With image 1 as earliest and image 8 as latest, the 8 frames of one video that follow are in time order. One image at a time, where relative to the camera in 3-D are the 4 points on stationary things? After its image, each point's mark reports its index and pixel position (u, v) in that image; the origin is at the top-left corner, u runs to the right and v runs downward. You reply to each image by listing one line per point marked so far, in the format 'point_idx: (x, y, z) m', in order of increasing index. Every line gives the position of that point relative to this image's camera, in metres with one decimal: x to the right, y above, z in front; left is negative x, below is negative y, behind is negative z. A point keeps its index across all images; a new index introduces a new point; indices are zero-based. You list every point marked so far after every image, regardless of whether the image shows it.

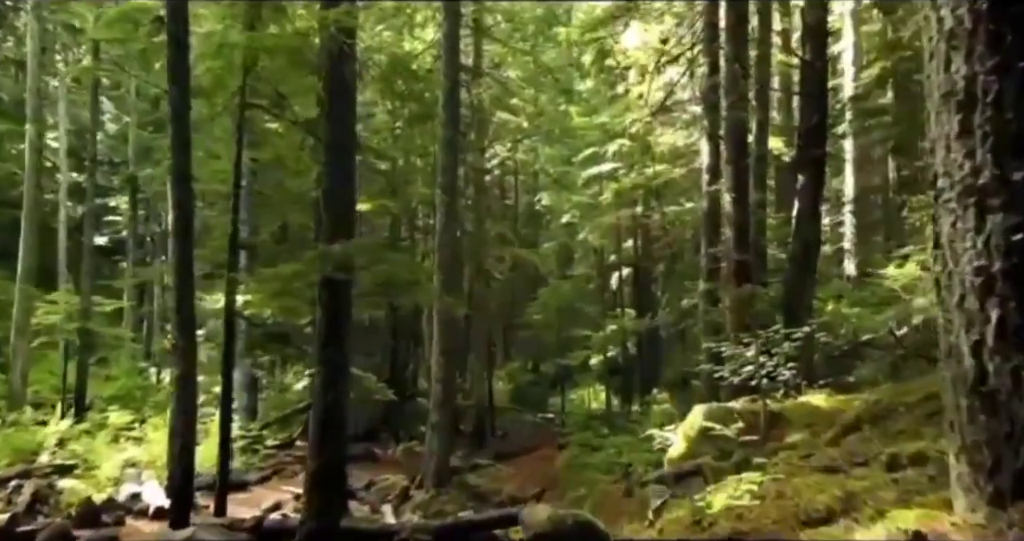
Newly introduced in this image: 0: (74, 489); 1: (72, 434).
0: (-5.2, -2.6, +11.8) m
1: (-5.3, -2.0, +12.1) m
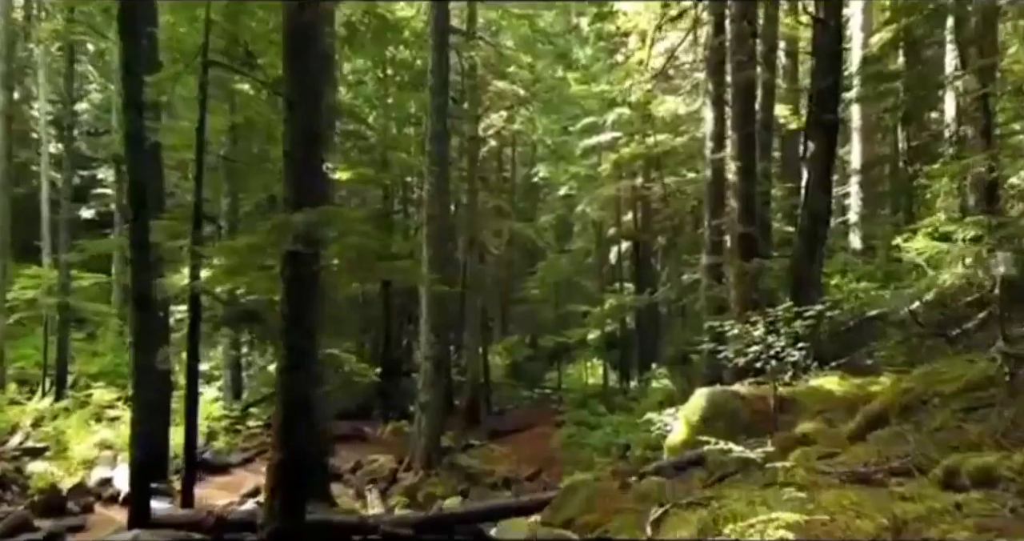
0: (-5.3, -2.3, +11.2) m
1: (-5.4, -1.7, +11.4) m
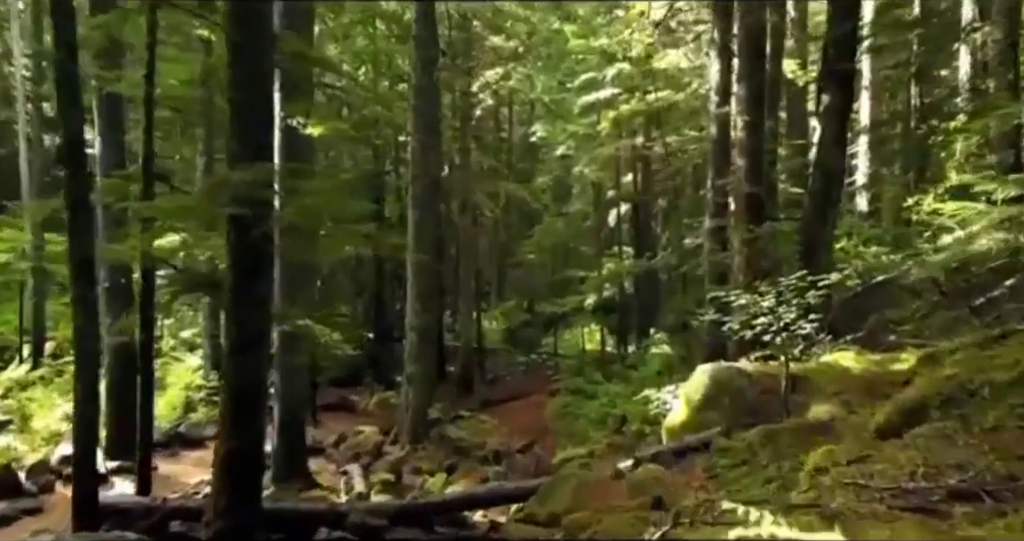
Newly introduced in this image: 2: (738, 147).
0: (-5.5, -1.9, +10.5) m
1: (-5.6, -1.3, +10.7) m
2: (+2.6, +1.4, +11.2) m
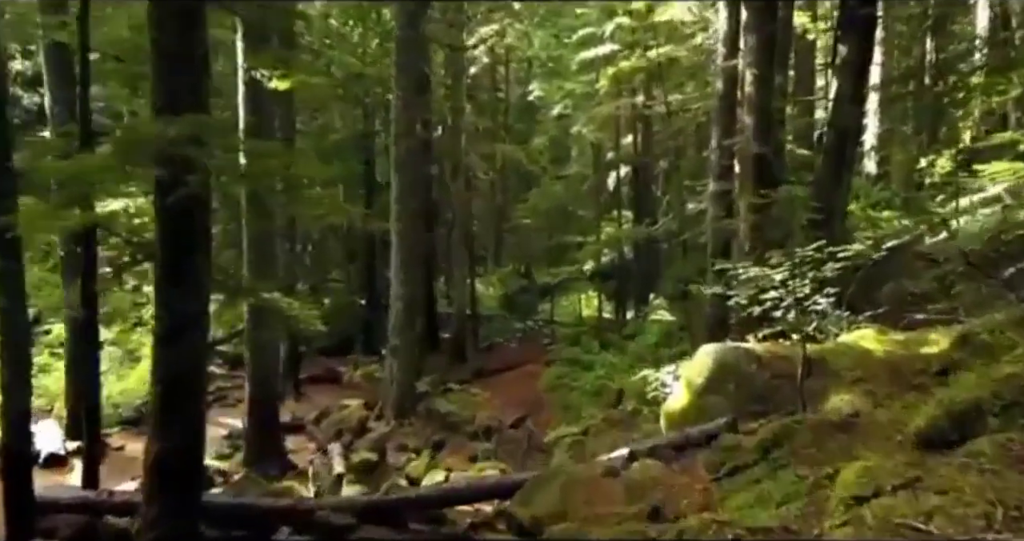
0: (-5.6, -1.6, +9.7) m
1: (-5.7, -1.0, +9.9) m
2: (+2.5, +1.8, +10.4) m
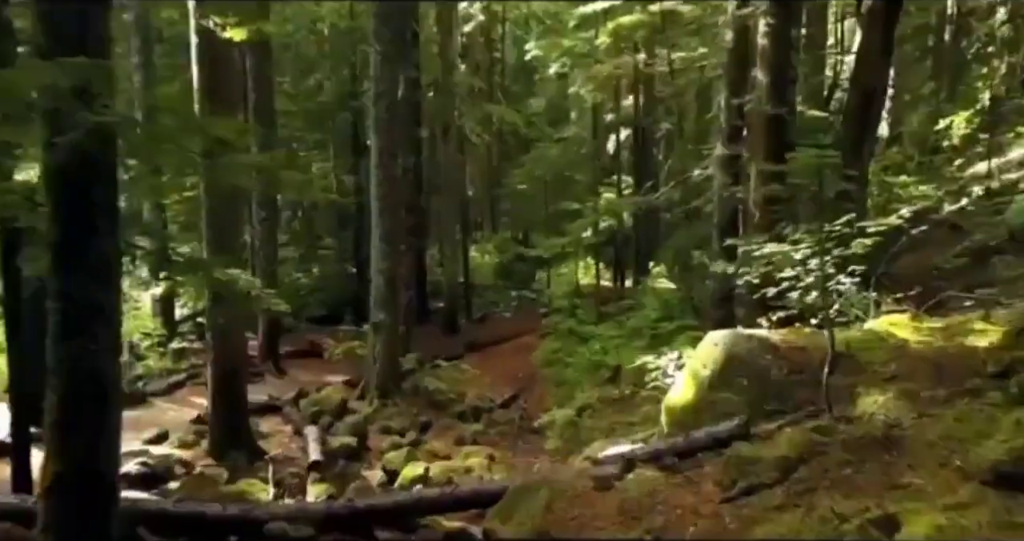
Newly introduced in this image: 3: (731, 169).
0: (-5.7, -1.3, +8.9) m
1: (-5.8, -0.7, +9.1) m
2: (+2.4, +2.0, +9.4) m
3: (+2.3, +1.1, +10.2) m
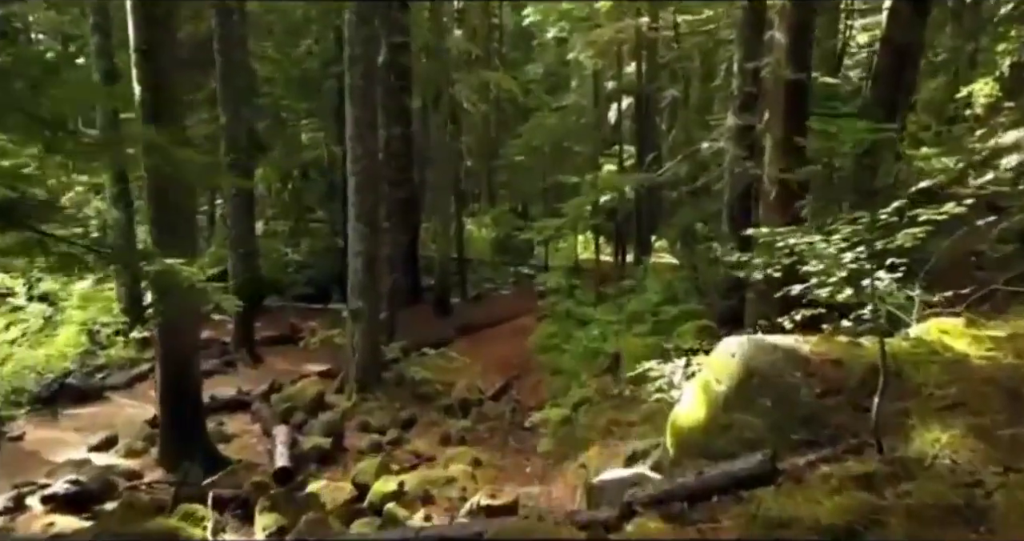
0: (-5.8, -1.3, +8.0) m
1: (-5.9, -0.6, +8.1) m
2: (+2.2, +2.2, +8.3) m
3: (+2.2, +1.2, +9.2) m
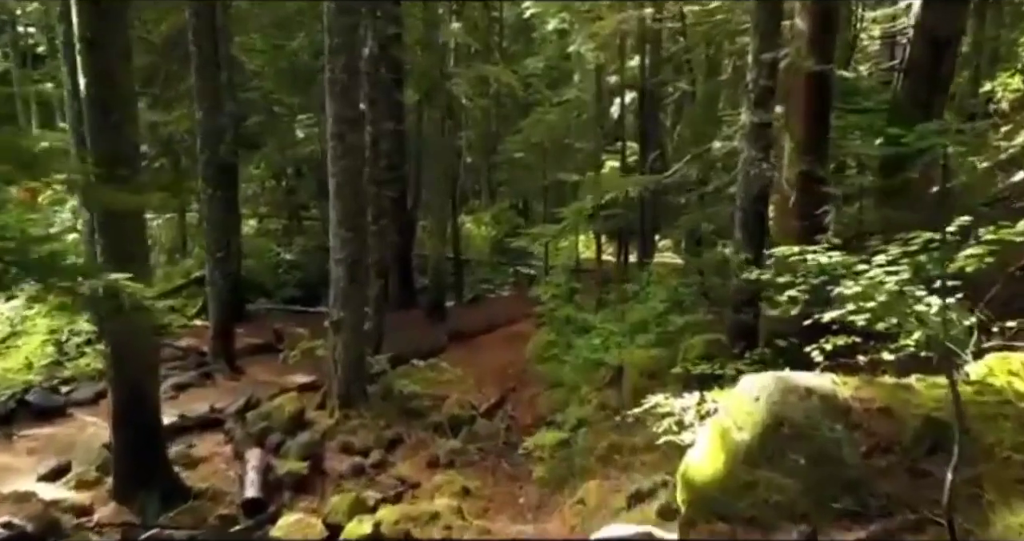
0: (-5.9, -1.3, +7.2) m
1: (-6.0, -0.7, +7.3) m
2: (+2.2, +2.0, +7.5) m
3: (+2.1, +1.1, +8.4) m
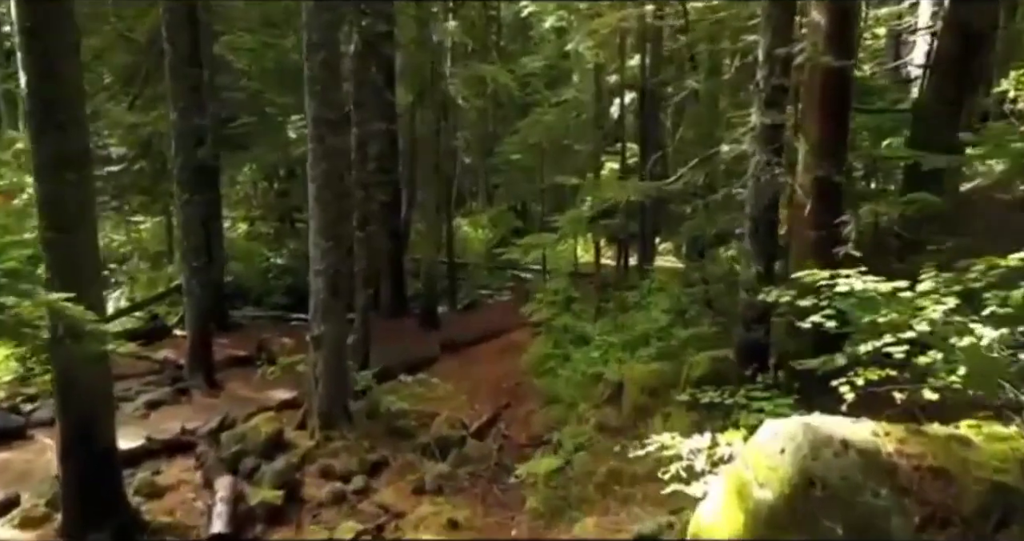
0: (-6.0, -1.5, +6.5) m
1: (-6.1, -0.8, +6.7) m
2: (+2.1, +1.9, +6.9) m
3: (+2.0, +1.0, +7.7) m
